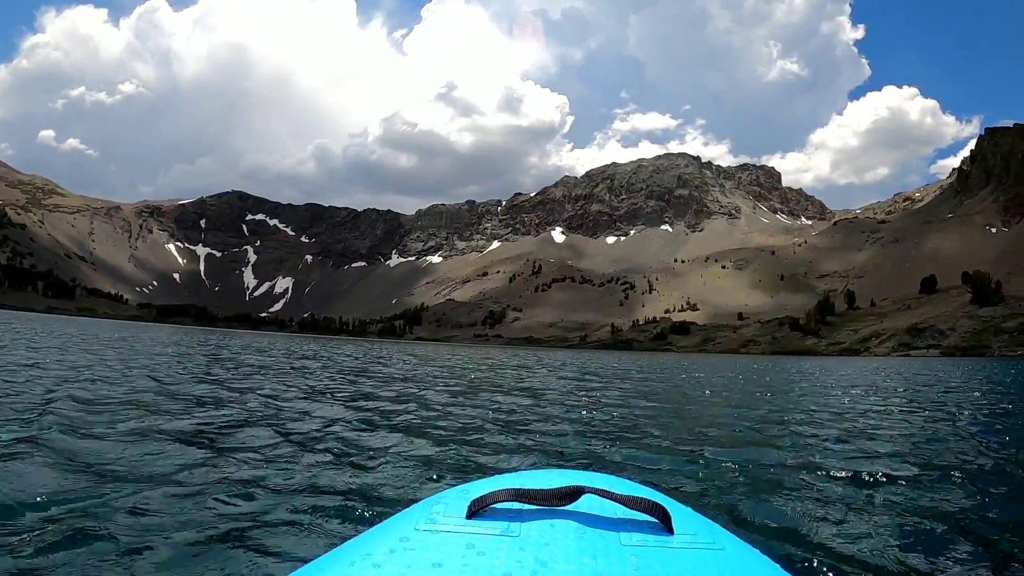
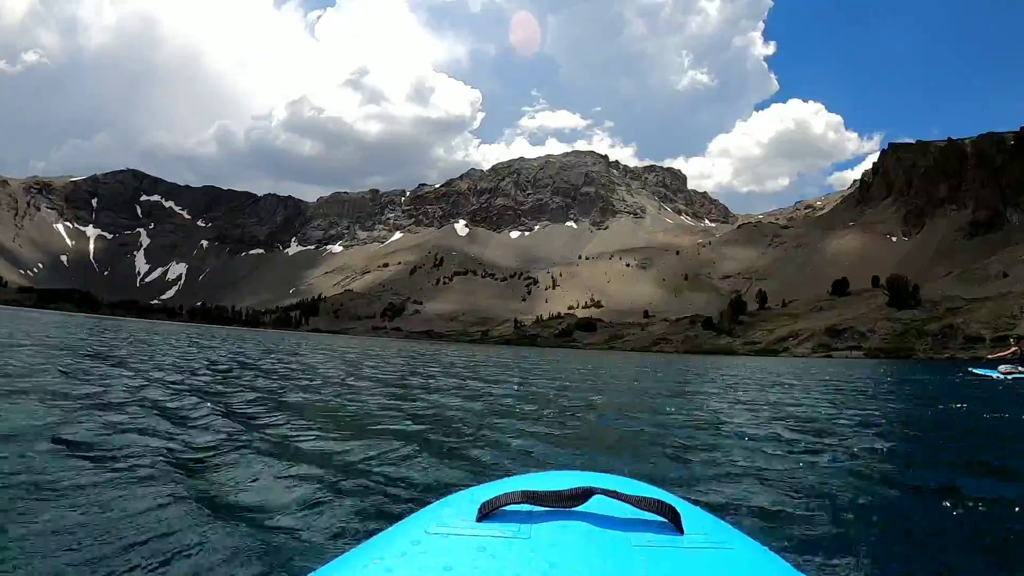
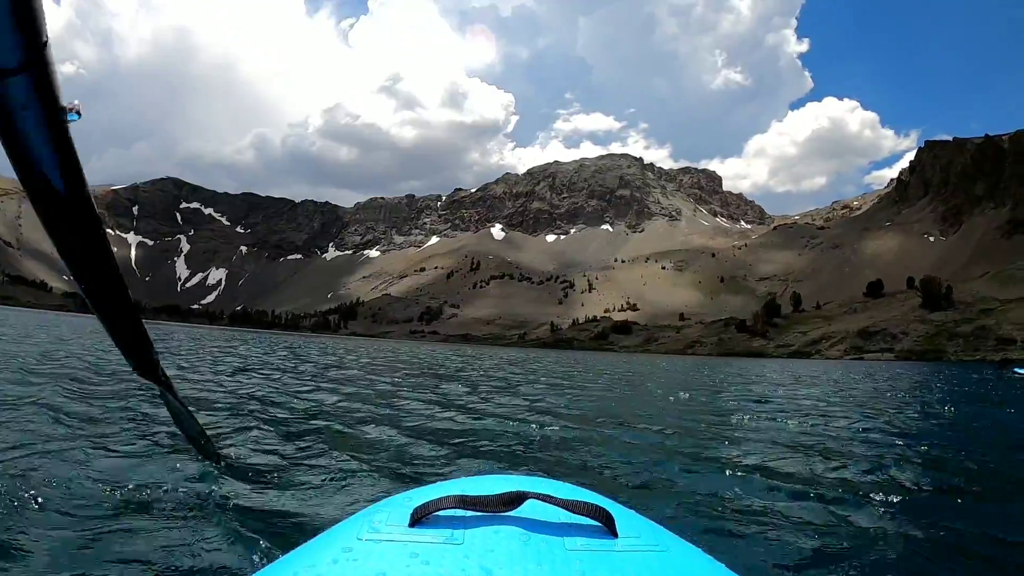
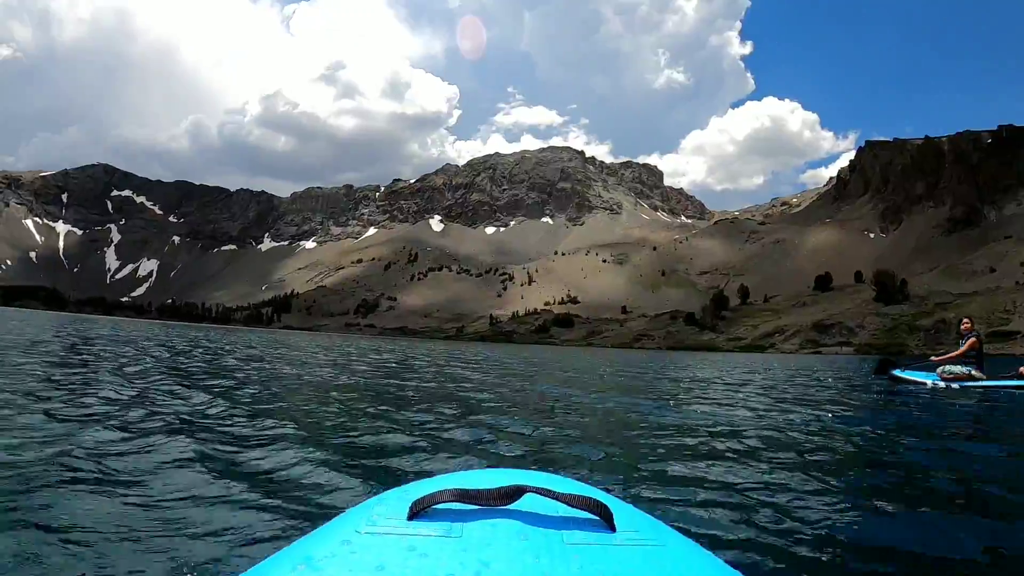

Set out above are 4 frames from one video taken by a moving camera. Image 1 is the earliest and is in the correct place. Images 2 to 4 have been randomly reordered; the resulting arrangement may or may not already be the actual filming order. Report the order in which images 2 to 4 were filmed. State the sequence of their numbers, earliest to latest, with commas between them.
3, 2, 4
